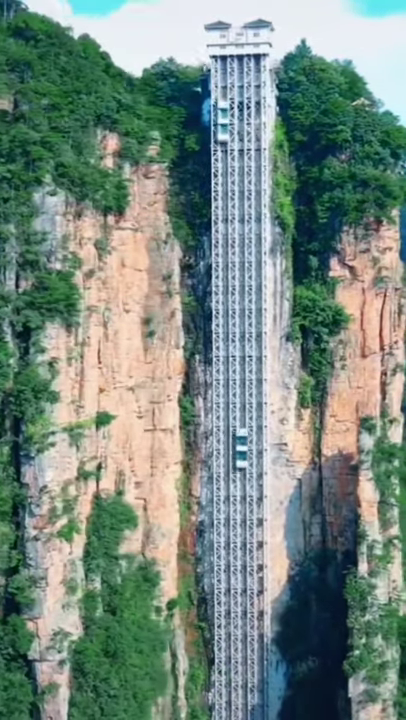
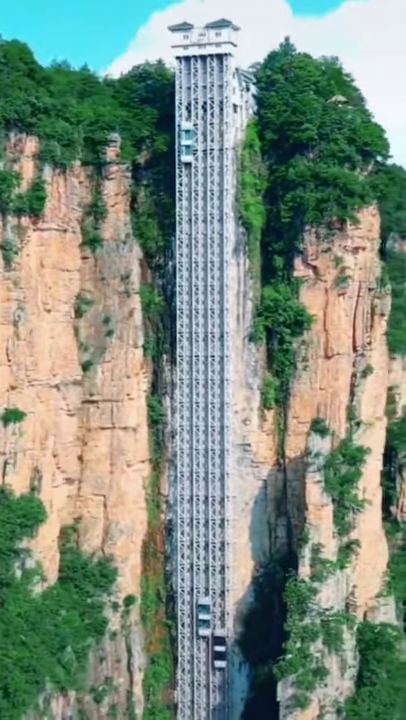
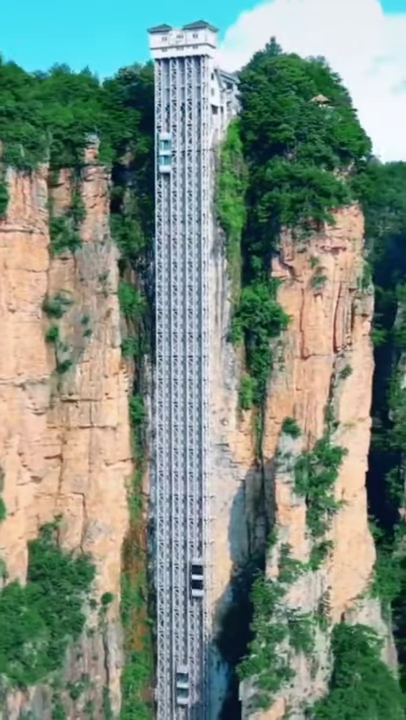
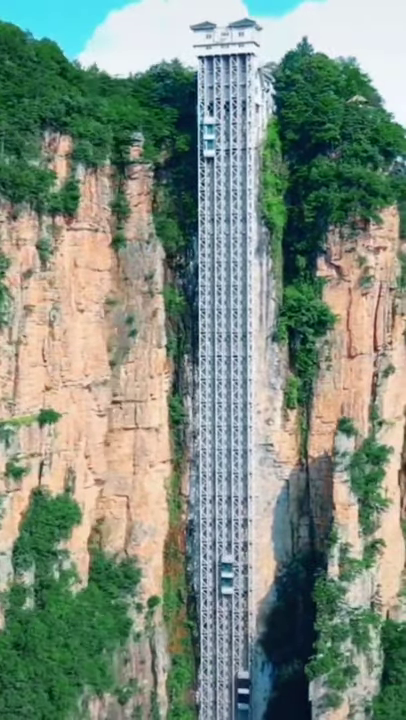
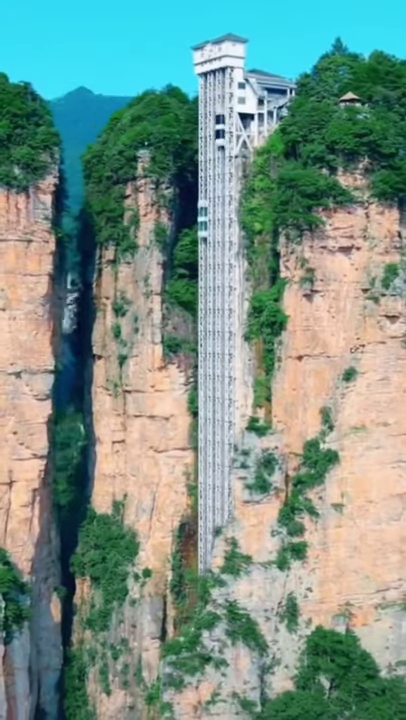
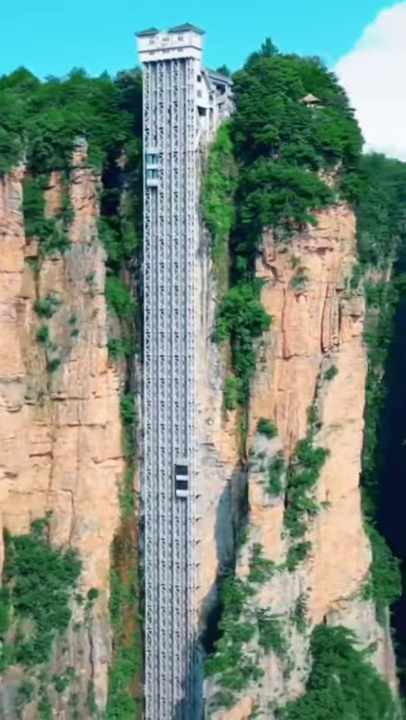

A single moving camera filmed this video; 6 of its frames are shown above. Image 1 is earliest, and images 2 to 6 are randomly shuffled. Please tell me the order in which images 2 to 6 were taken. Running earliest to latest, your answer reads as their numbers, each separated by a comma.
4, 2, 3, 6, 5
